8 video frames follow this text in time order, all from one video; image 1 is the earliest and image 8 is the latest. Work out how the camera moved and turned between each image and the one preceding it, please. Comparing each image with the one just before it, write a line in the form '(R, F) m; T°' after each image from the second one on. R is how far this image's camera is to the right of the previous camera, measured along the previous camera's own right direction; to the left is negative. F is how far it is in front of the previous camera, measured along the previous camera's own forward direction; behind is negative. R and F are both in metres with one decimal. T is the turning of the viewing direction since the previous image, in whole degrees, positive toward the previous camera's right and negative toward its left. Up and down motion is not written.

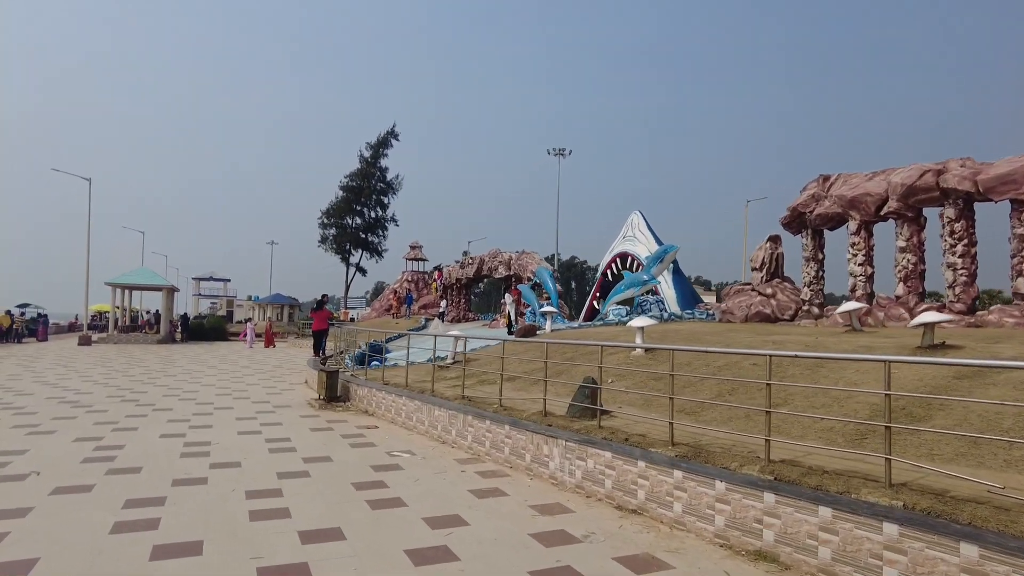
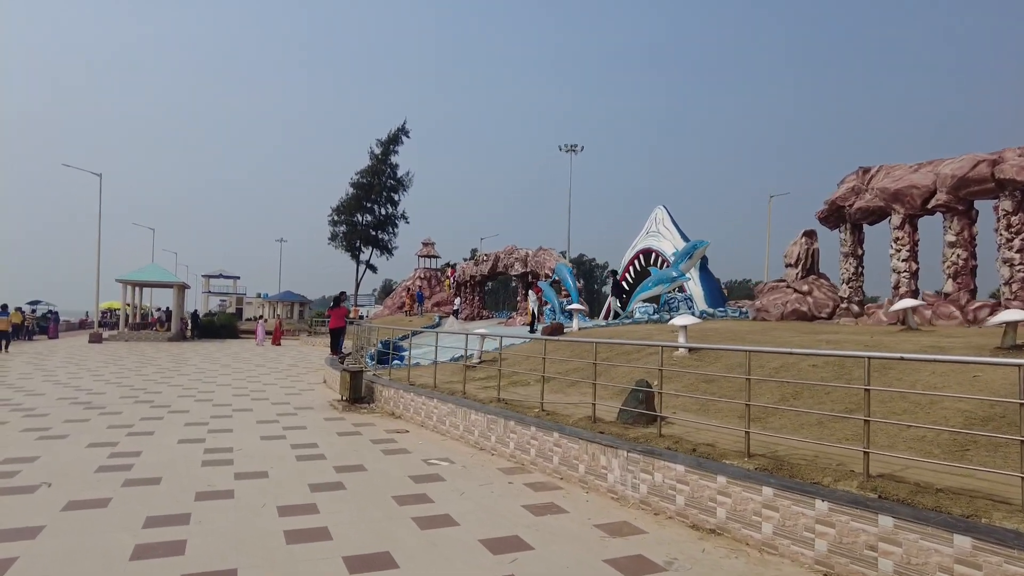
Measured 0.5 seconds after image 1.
(-0.4, +0.5) m; -1°
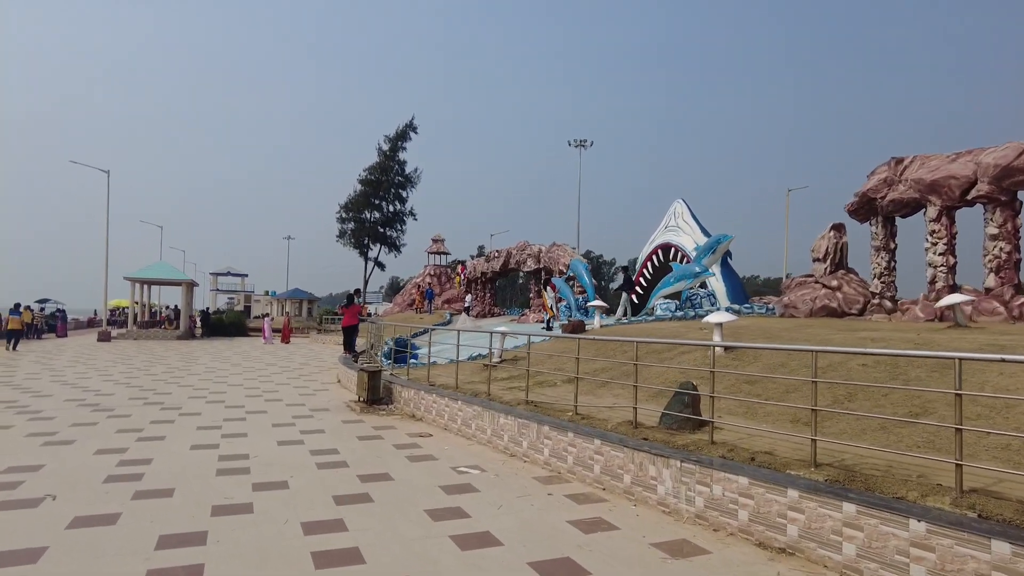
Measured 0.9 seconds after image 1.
(-0.2, +0.4) m; -1°
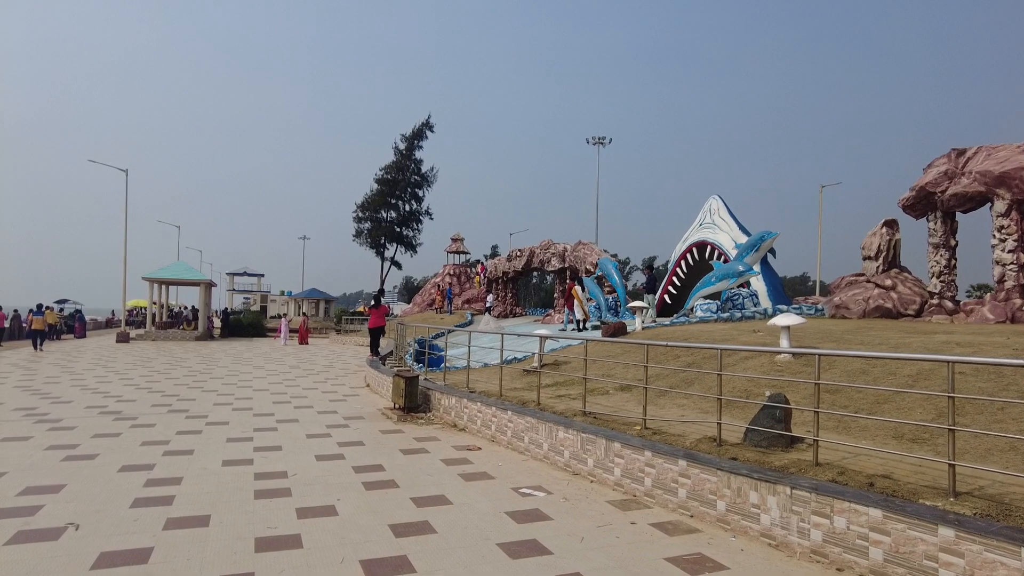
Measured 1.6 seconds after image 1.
(-0.4, +0.6) m; -1°
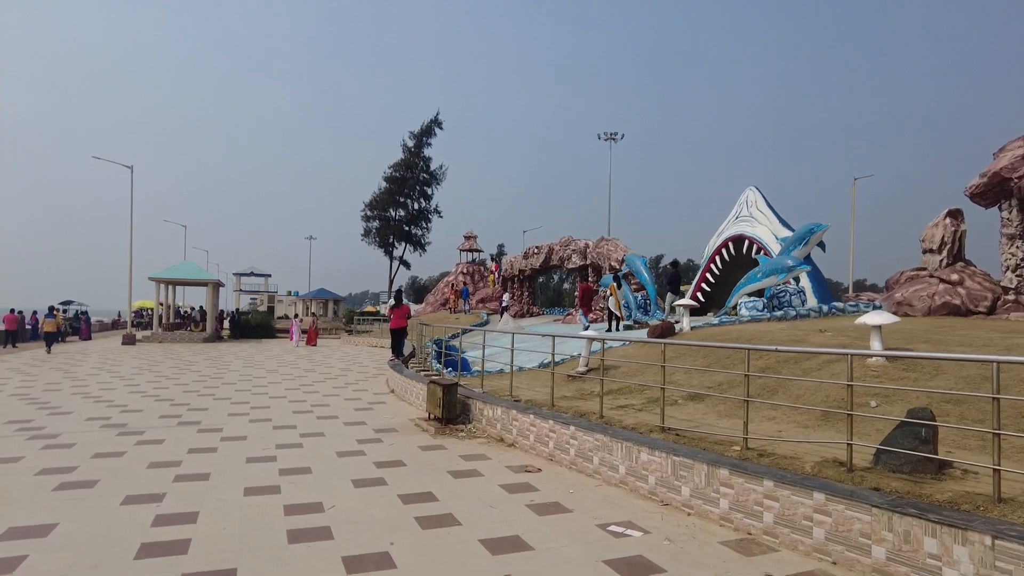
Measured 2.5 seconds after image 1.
(-0.5, +0.9) m; 0°
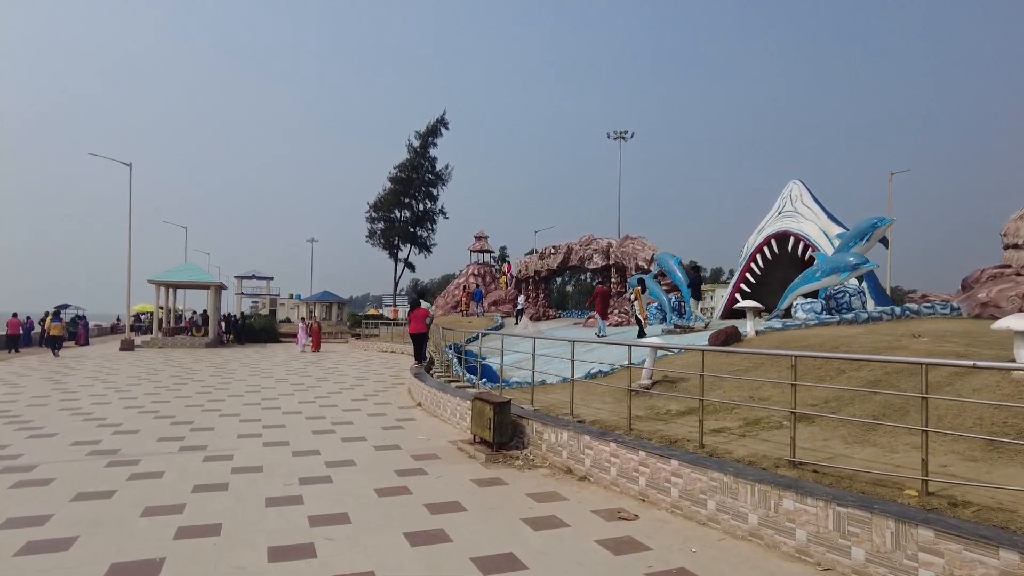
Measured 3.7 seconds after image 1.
(-0.6, +1.1) m; 0°
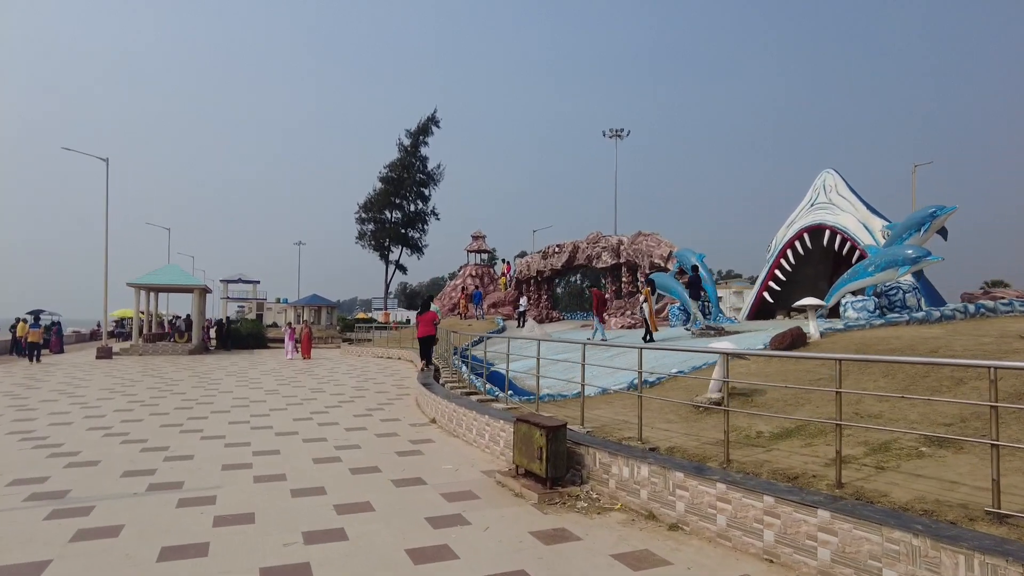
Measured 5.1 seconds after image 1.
(-0.5, +1.3) m; +1°
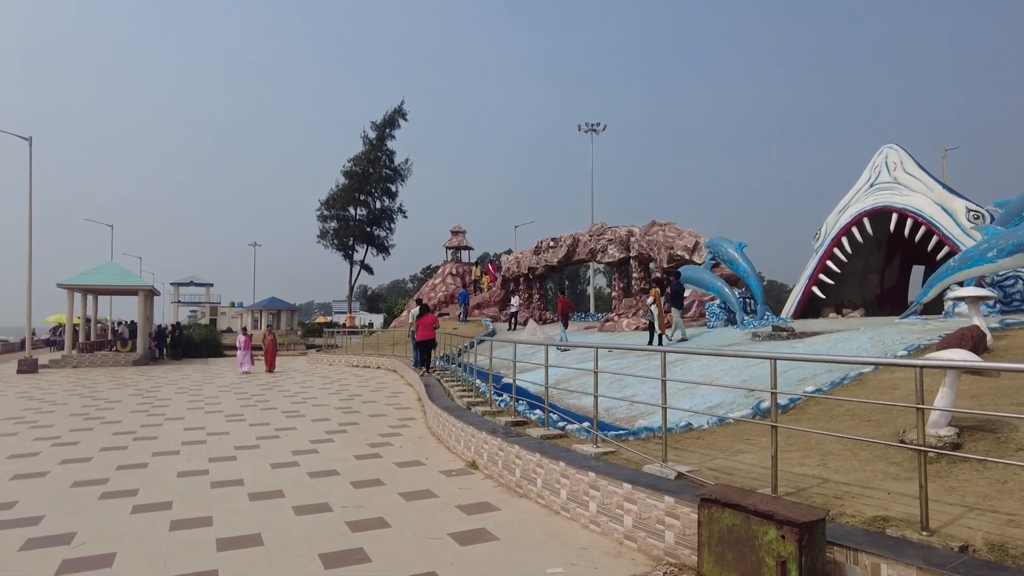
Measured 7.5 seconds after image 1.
(-1.0, +2.4) m; +3°
